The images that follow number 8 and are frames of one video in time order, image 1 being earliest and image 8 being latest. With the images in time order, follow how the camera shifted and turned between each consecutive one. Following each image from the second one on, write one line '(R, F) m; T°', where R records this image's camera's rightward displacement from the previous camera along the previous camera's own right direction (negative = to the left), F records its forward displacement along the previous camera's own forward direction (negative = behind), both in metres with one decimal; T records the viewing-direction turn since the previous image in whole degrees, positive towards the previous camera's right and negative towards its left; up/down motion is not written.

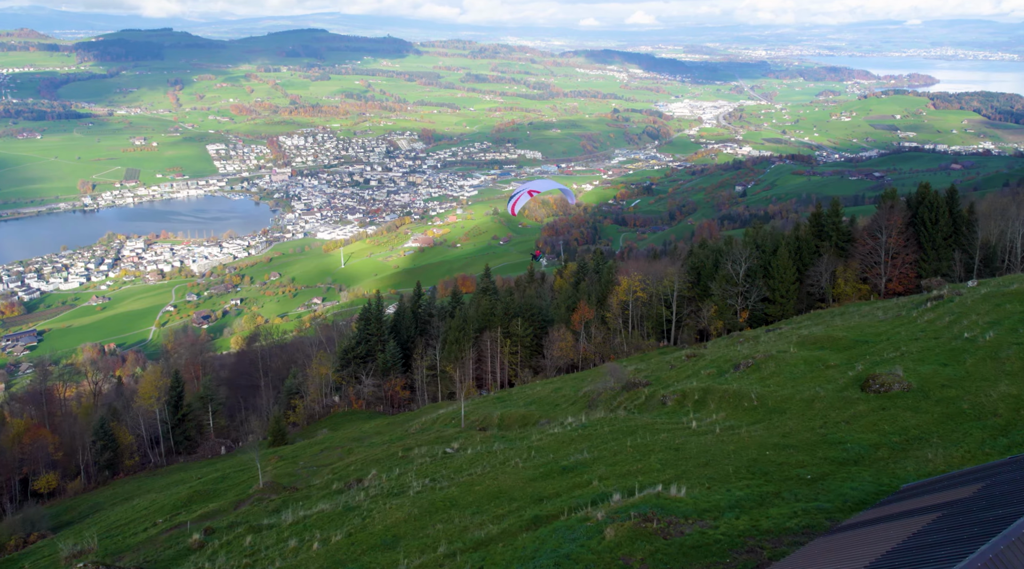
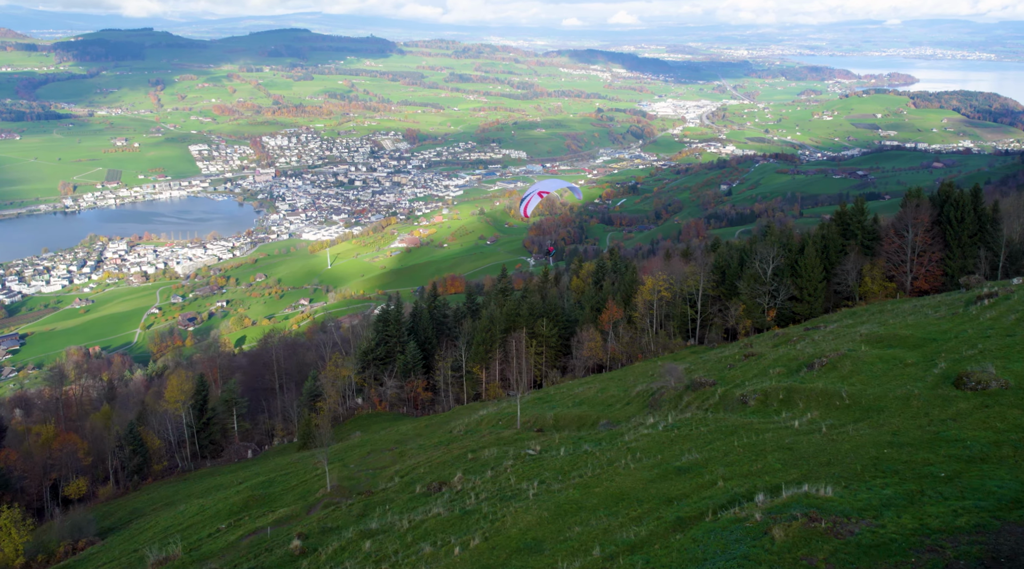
(-3.9, 0.0) m; +1°
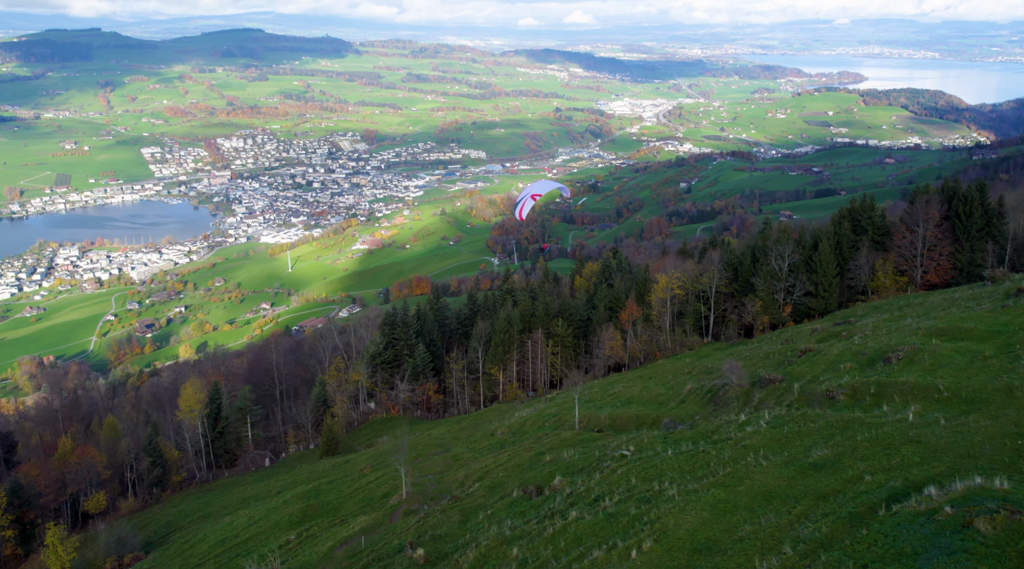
(-5.3, +0.2) m; +3°
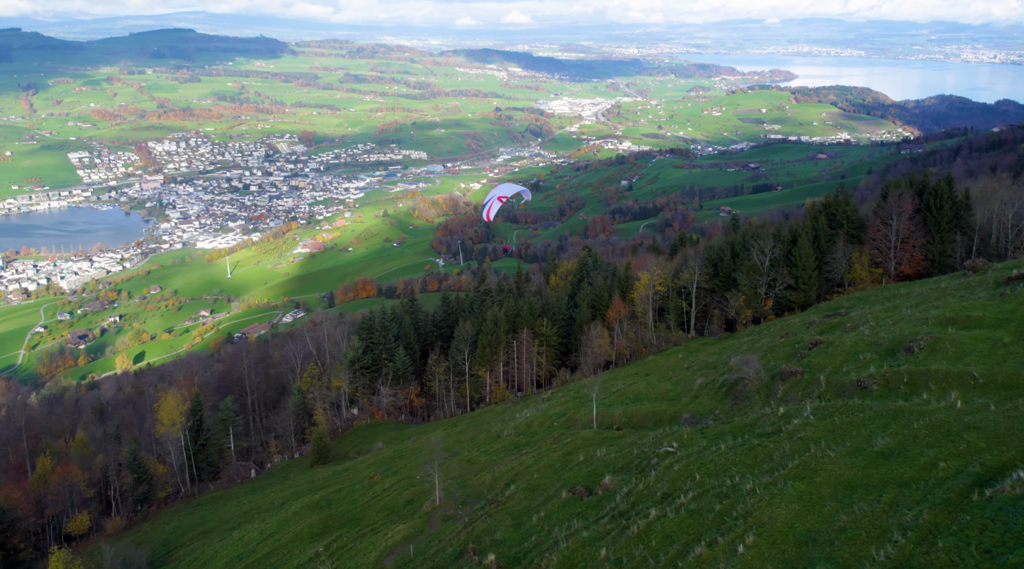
(-3.9, +0.3) m; +4°
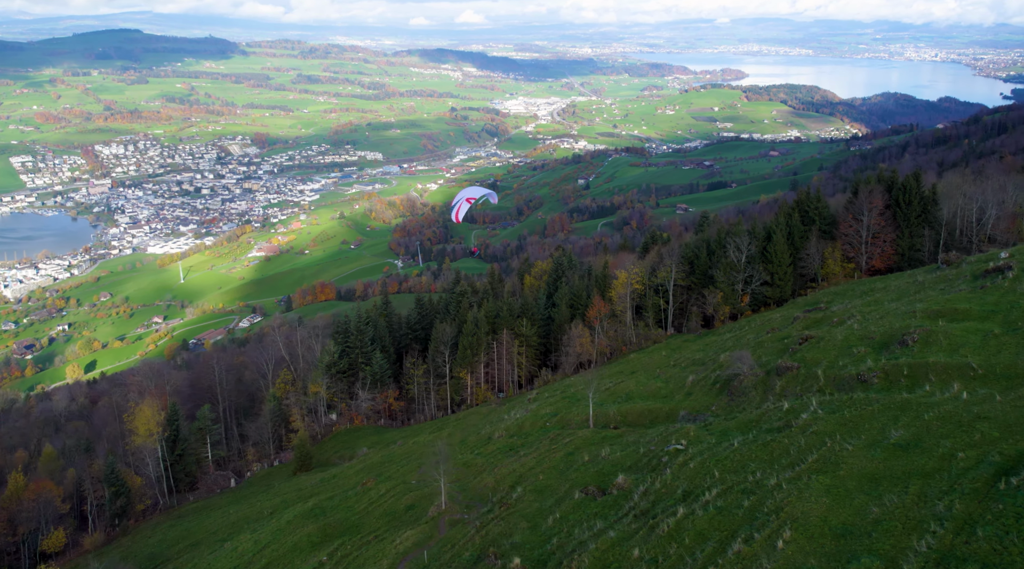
(-2.0, +0.1) m; +3°
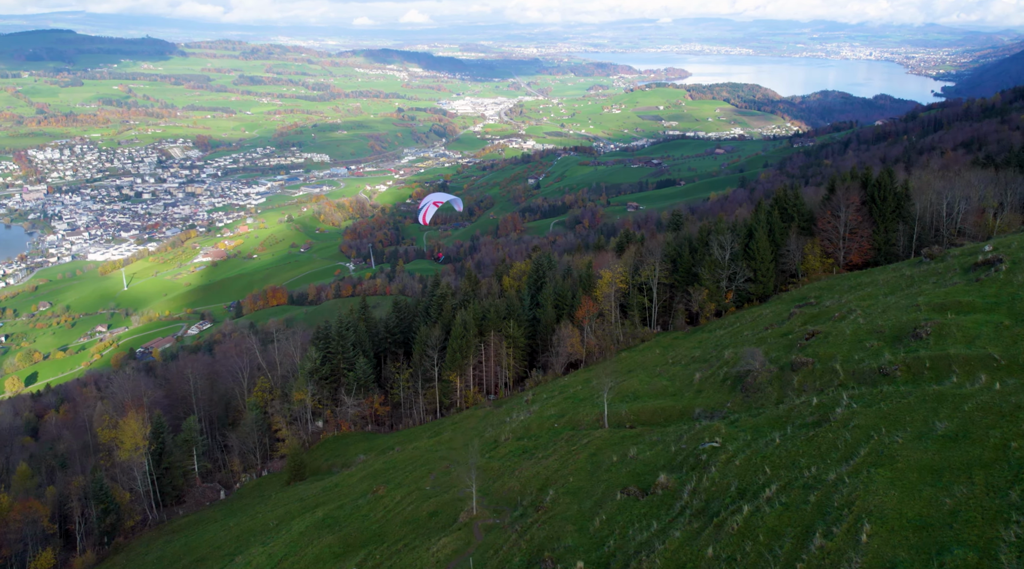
(-3.5, +0.2) m; +4°
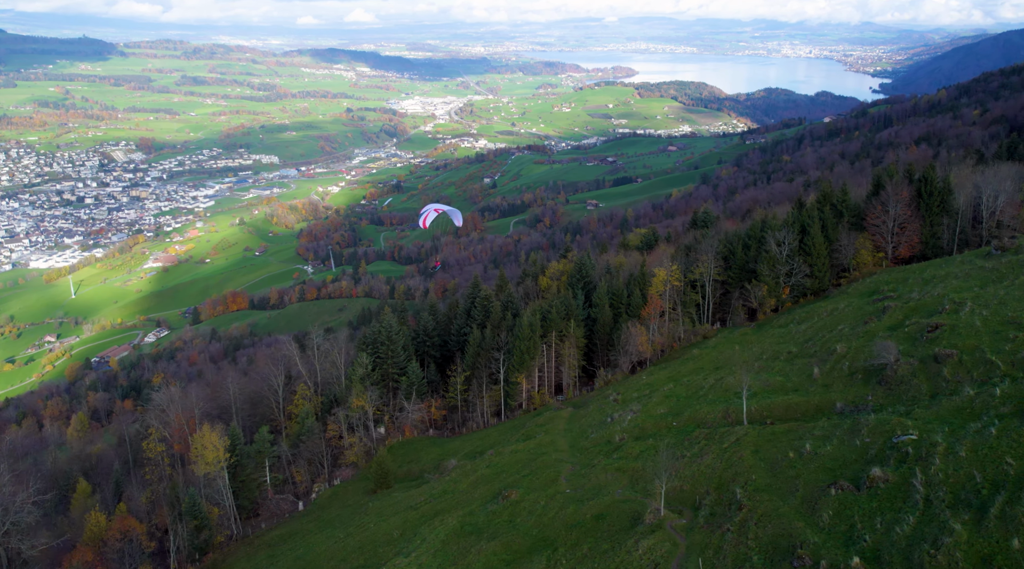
(-10.4, +0.5) m; +4°
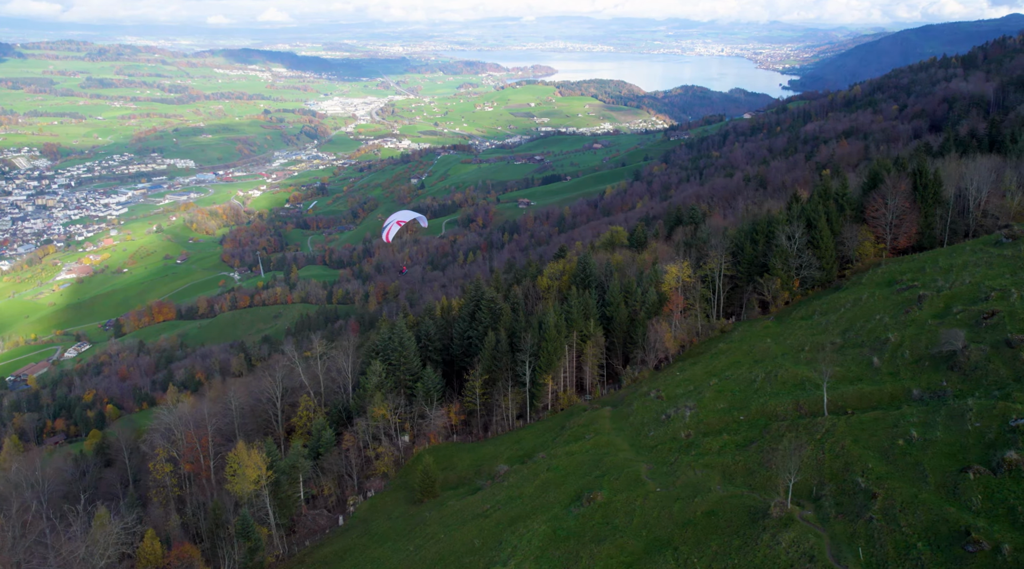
(-9.0, +0.9) m; +6°
